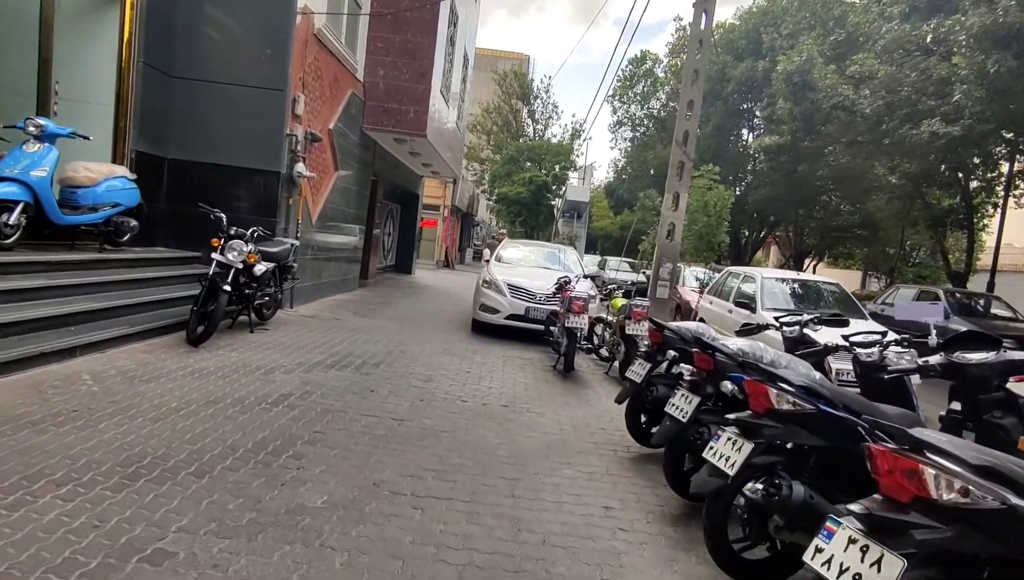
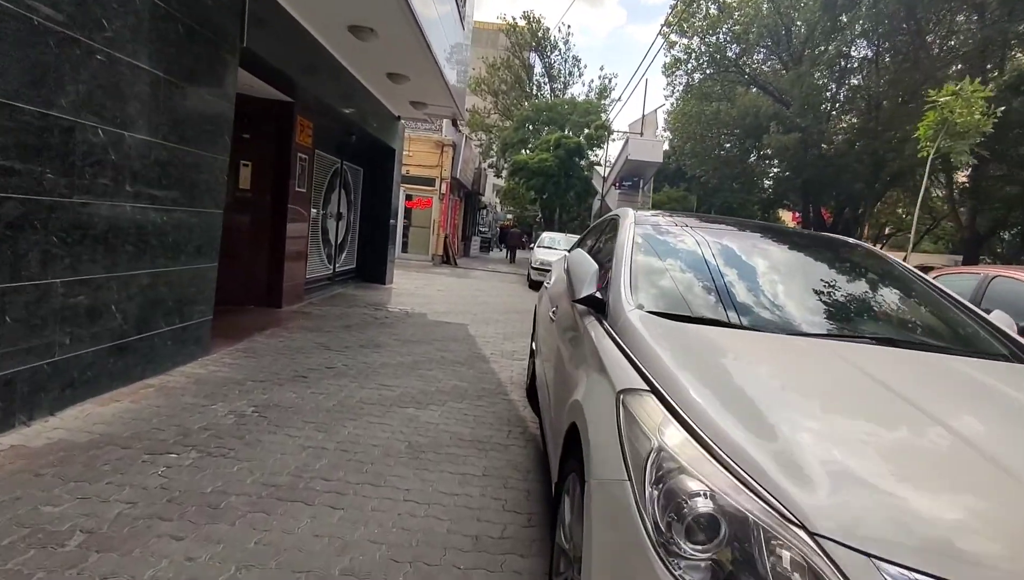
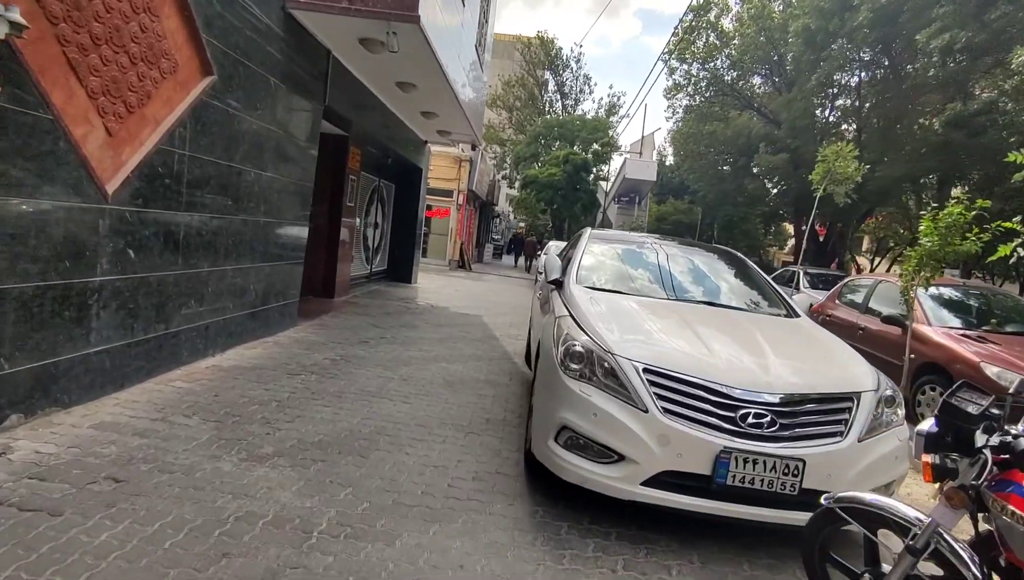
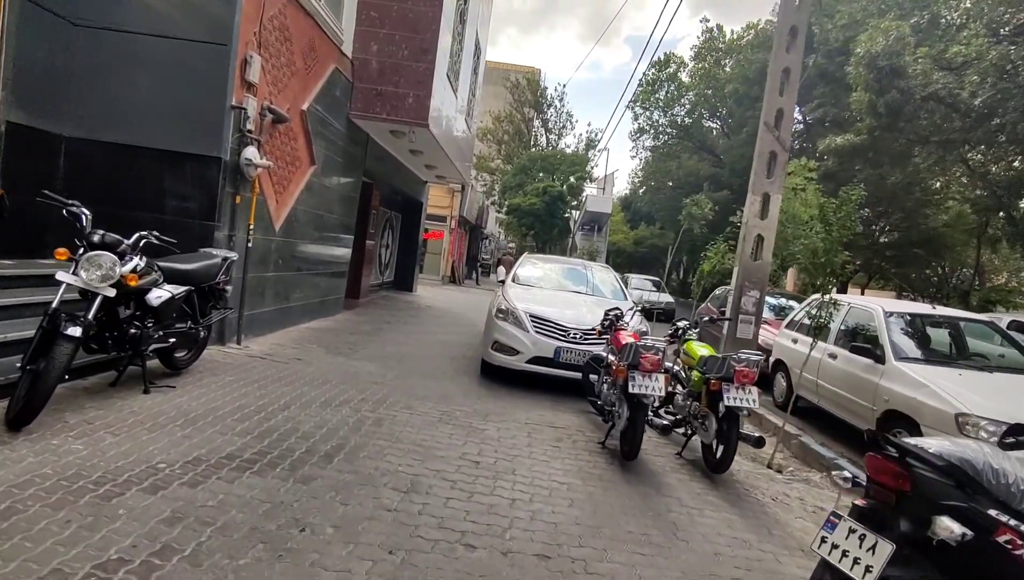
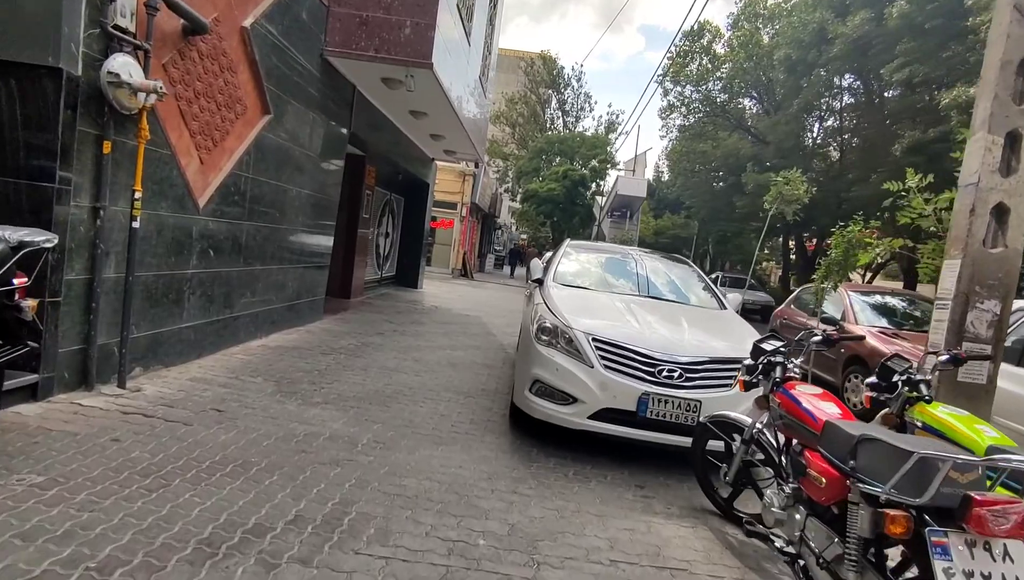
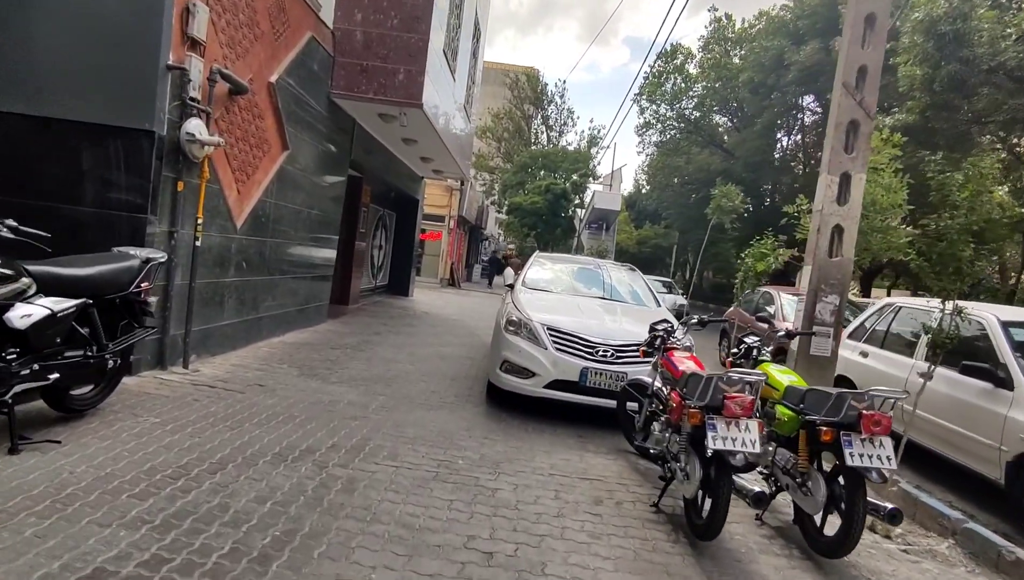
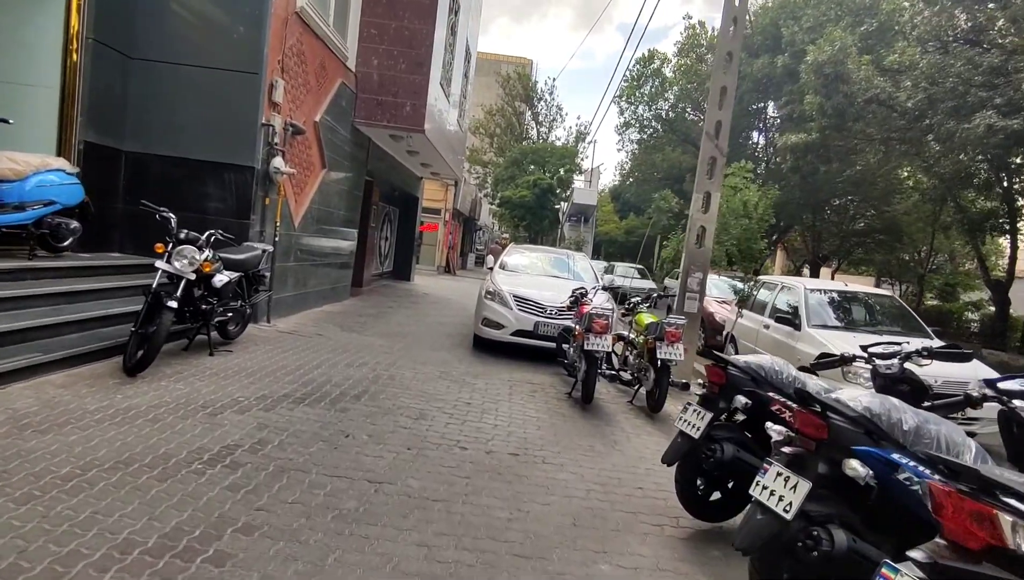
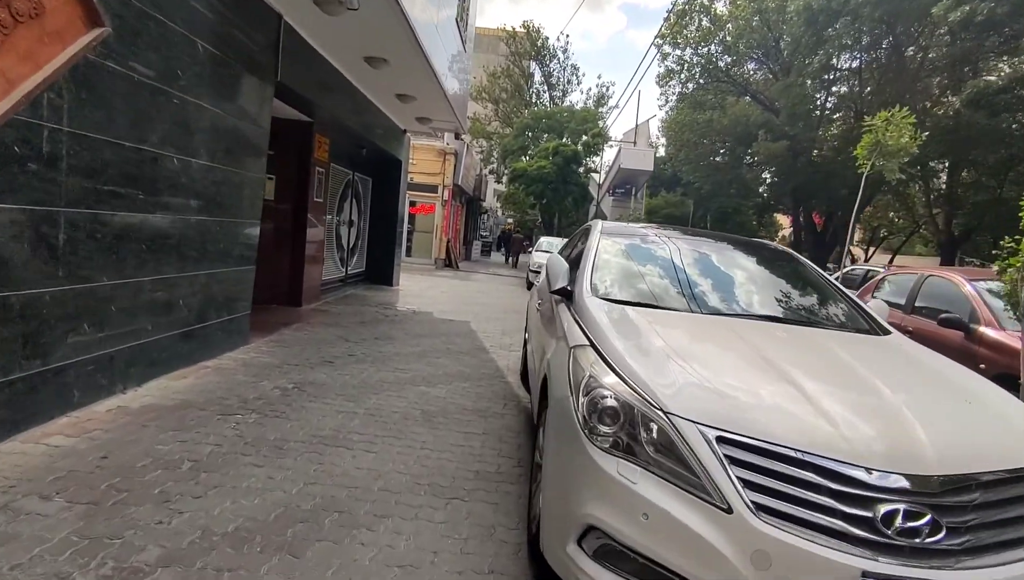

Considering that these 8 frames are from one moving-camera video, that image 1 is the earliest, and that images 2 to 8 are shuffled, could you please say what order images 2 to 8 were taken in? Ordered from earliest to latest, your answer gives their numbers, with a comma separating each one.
7, 4, 6, 5, 3, 8, 2
